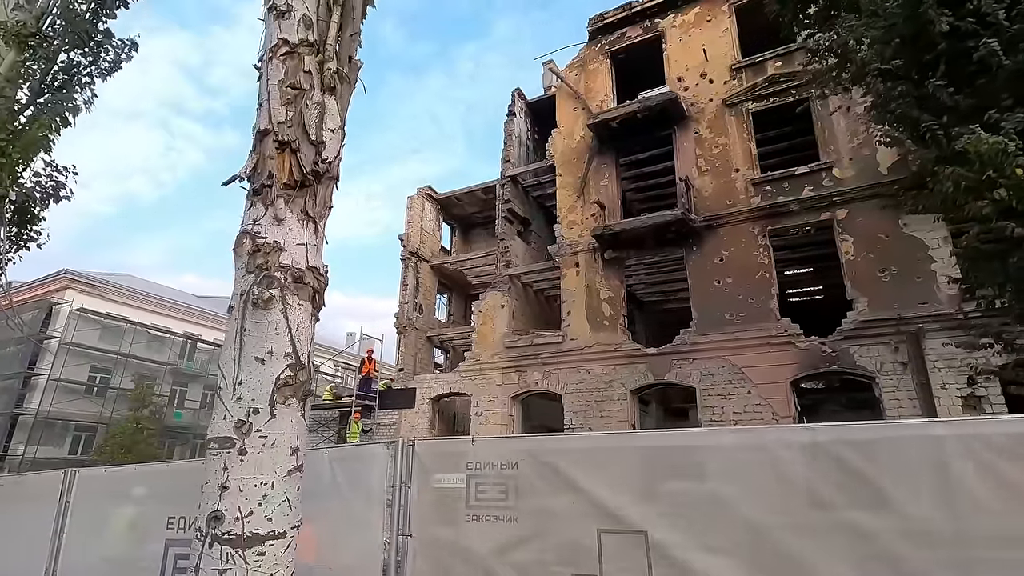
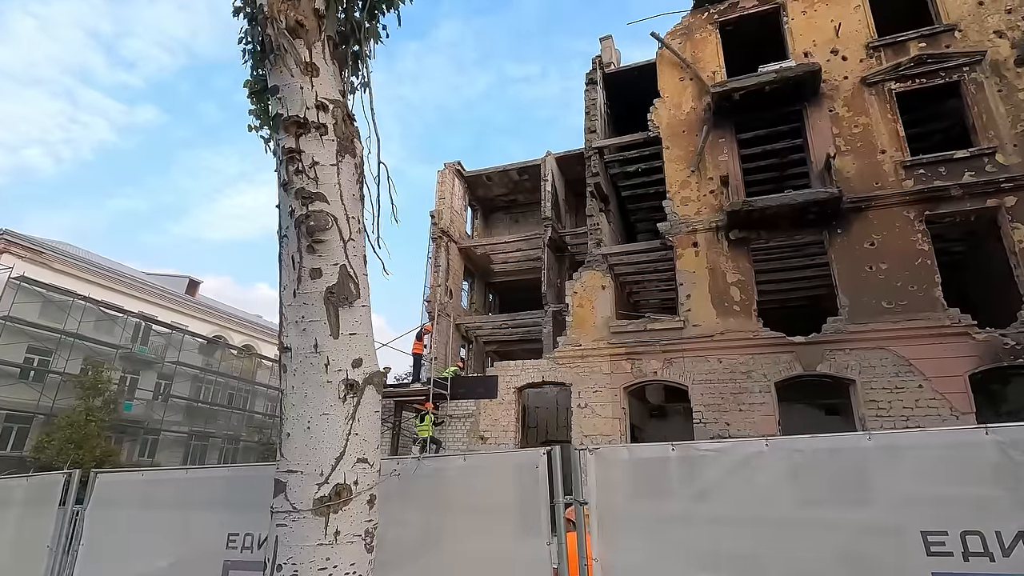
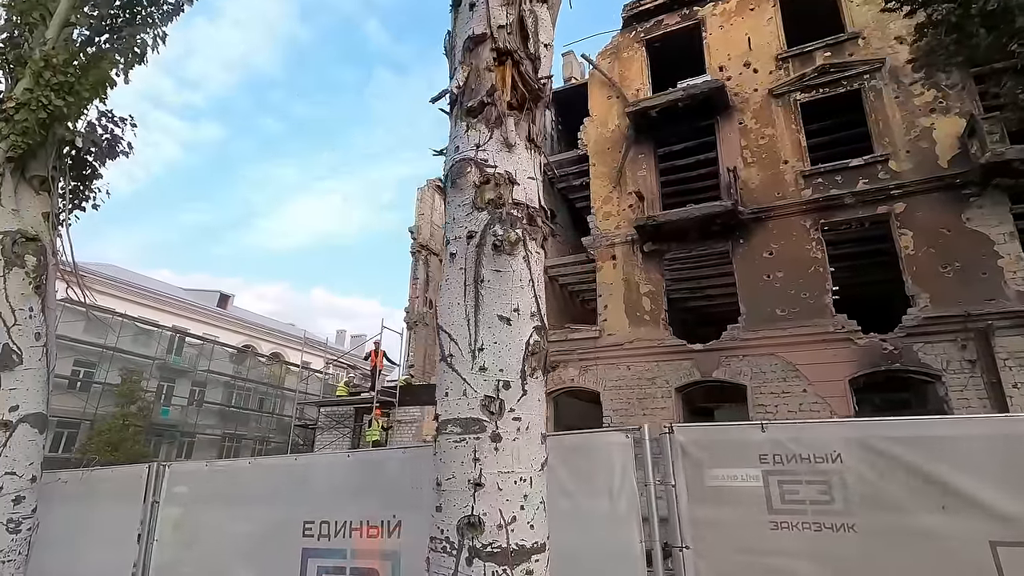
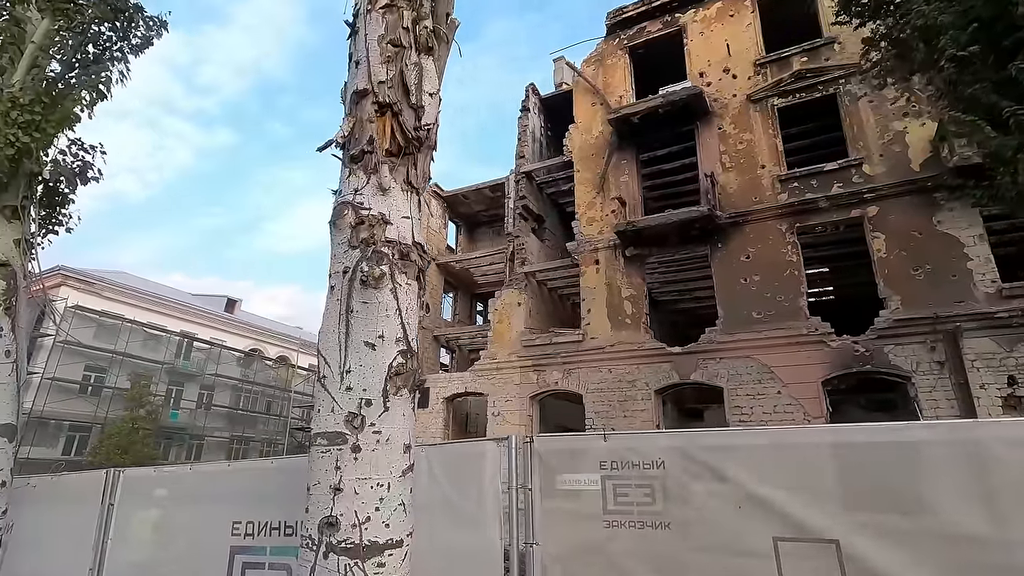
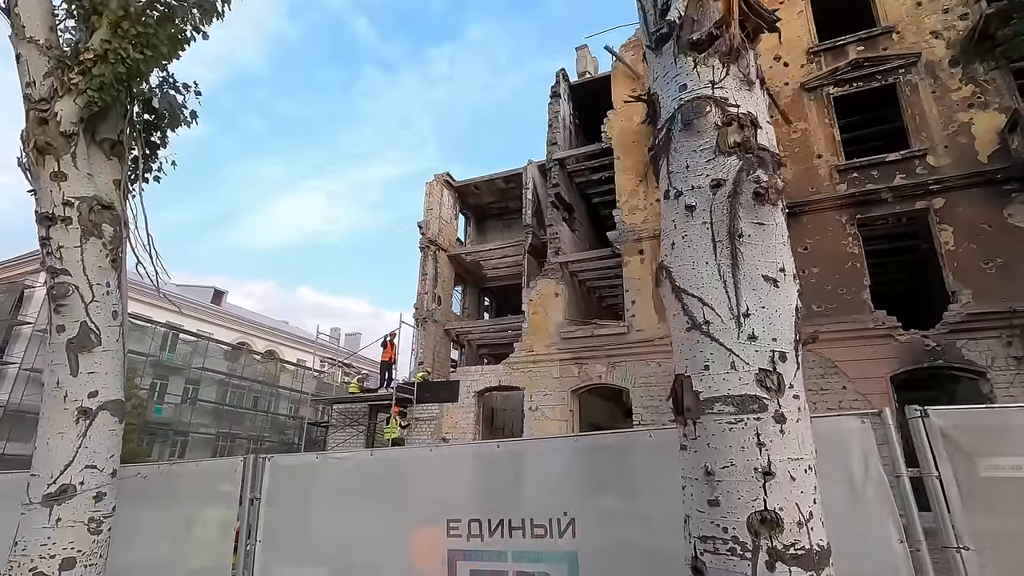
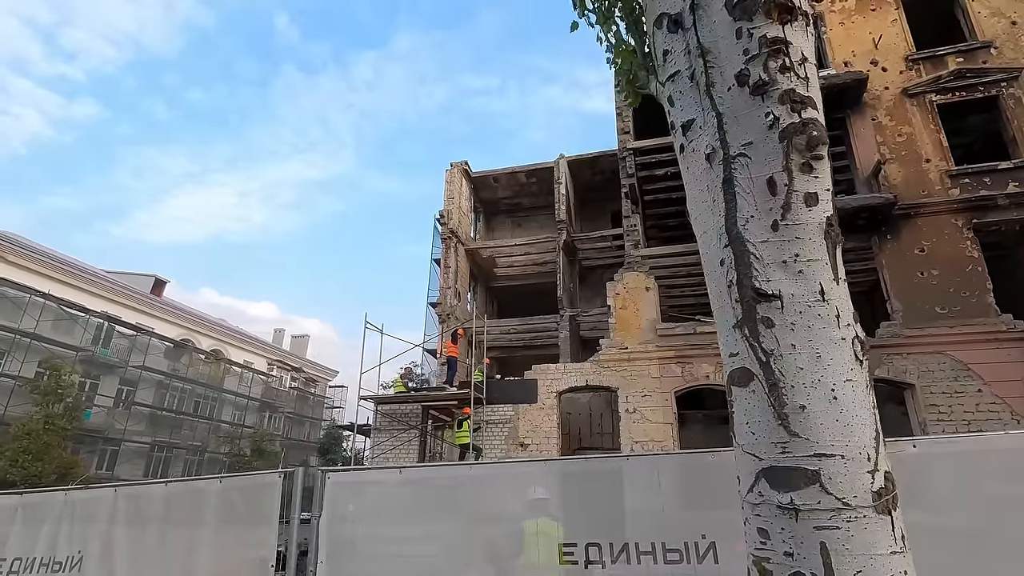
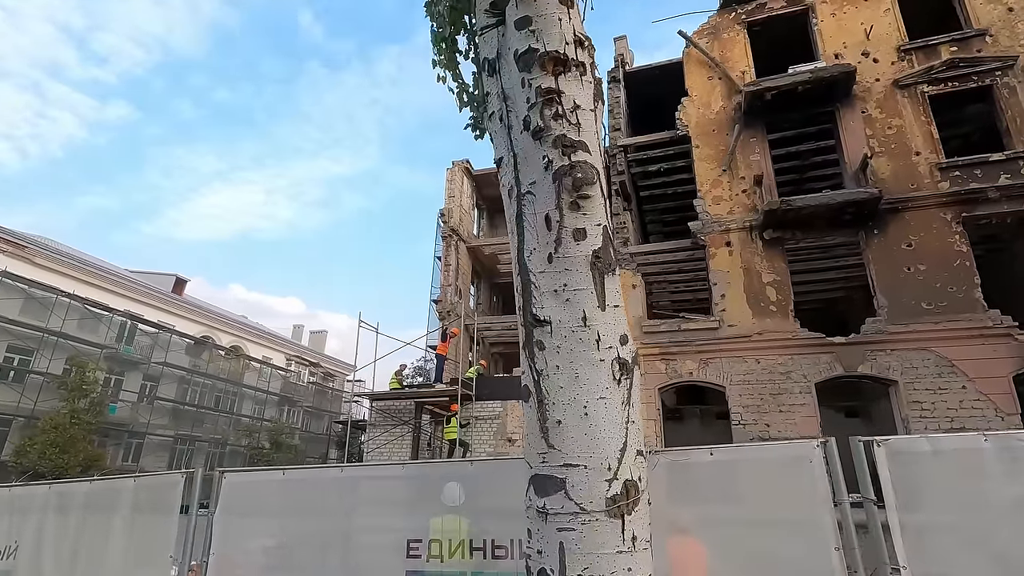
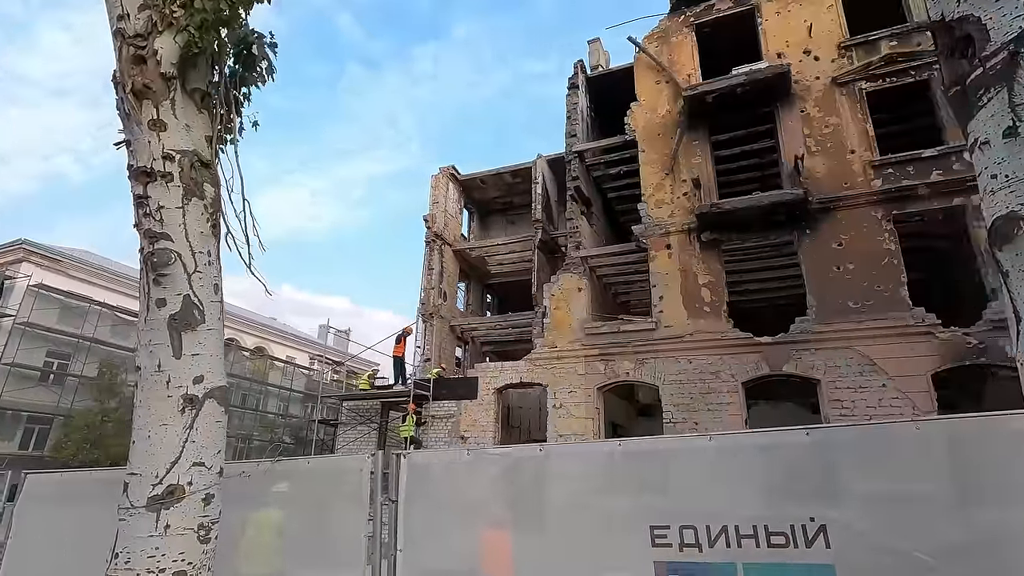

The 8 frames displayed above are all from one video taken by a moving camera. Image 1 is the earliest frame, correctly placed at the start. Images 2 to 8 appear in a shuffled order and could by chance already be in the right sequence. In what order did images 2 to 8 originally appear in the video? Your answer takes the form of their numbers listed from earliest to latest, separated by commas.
4, 3, 5, 8, 2, 7, 6
